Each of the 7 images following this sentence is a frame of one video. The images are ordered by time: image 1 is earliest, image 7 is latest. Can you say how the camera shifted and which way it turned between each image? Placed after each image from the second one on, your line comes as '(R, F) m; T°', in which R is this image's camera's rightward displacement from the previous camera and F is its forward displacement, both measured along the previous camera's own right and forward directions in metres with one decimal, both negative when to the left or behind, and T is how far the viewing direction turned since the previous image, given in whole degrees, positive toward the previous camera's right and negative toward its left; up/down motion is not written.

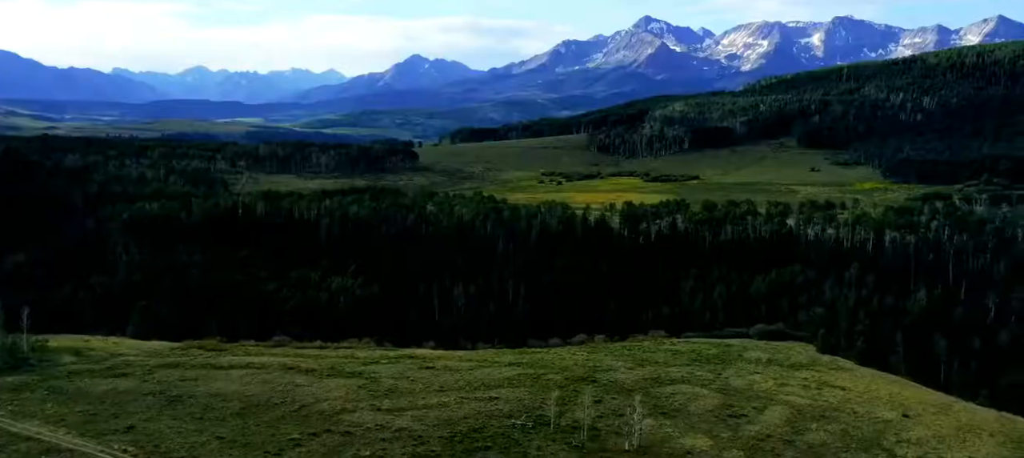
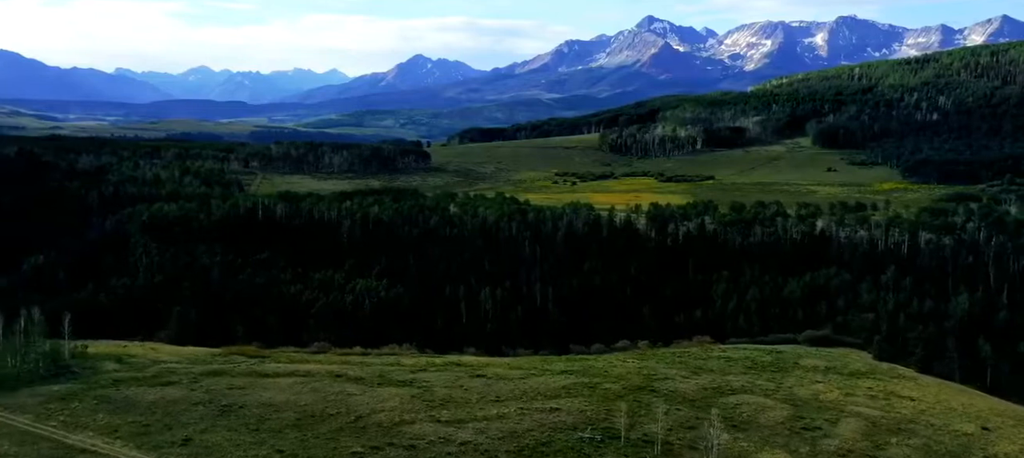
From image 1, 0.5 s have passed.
(-2.8, +1.3) m; -1°
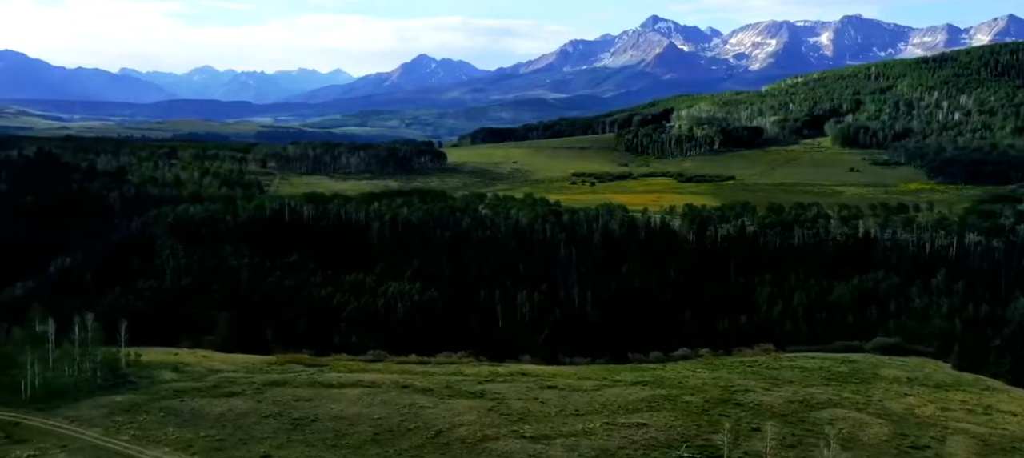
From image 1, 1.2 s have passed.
(-3.8, +1.8) m; -1°
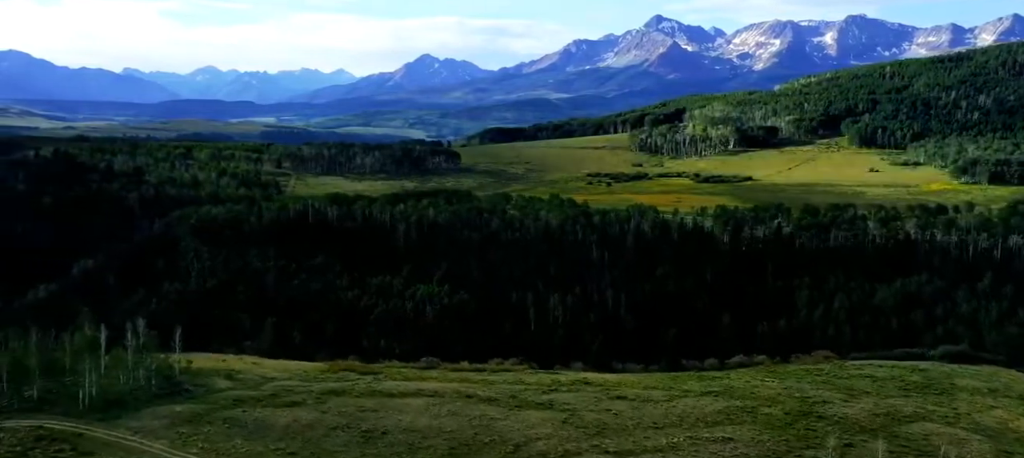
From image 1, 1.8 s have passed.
(-3.5, +1.6) m; -1°
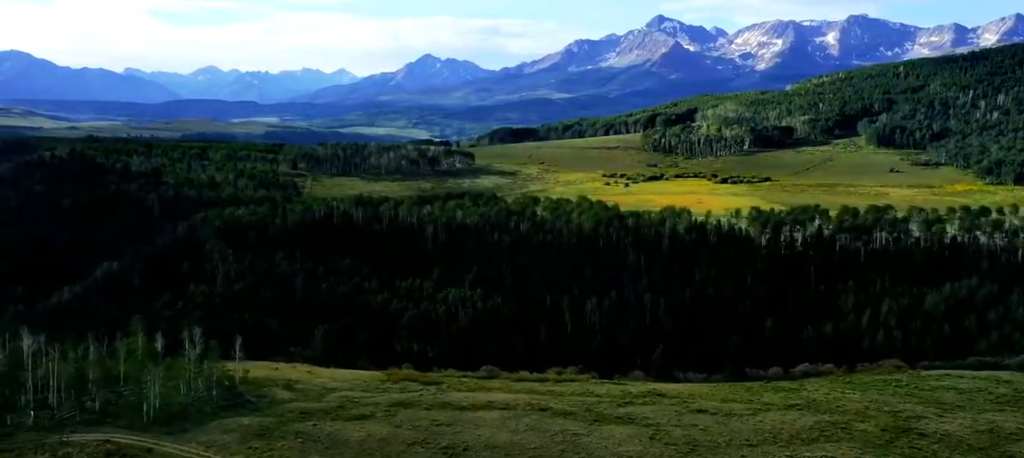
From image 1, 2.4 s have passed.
(-3.9, +1.9) m; -1°
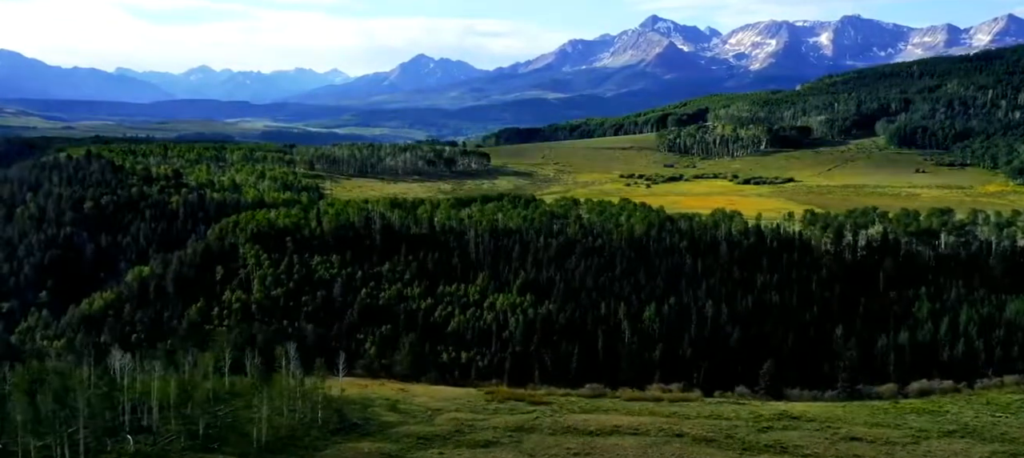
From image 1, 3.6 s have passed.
(-7.1, +3.8) m; -1°
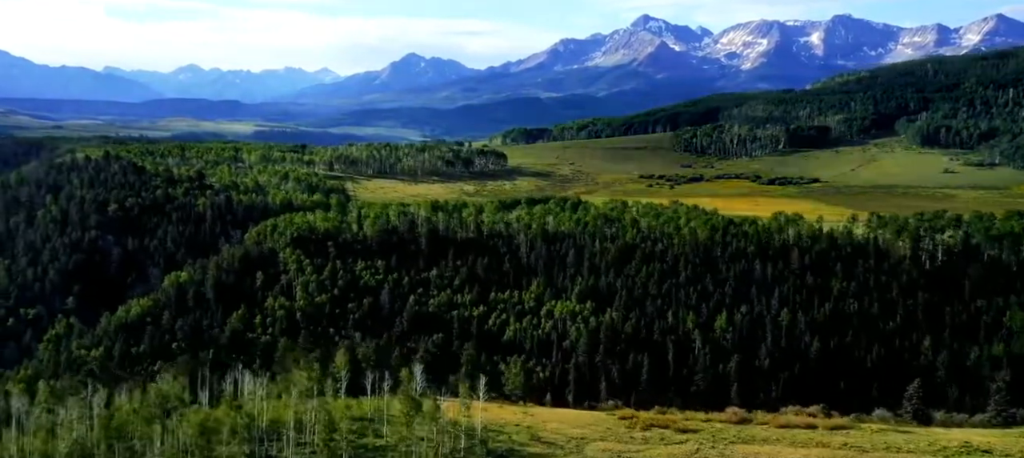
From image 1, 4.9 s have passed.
(-8.5, +4.5) m; -1°
